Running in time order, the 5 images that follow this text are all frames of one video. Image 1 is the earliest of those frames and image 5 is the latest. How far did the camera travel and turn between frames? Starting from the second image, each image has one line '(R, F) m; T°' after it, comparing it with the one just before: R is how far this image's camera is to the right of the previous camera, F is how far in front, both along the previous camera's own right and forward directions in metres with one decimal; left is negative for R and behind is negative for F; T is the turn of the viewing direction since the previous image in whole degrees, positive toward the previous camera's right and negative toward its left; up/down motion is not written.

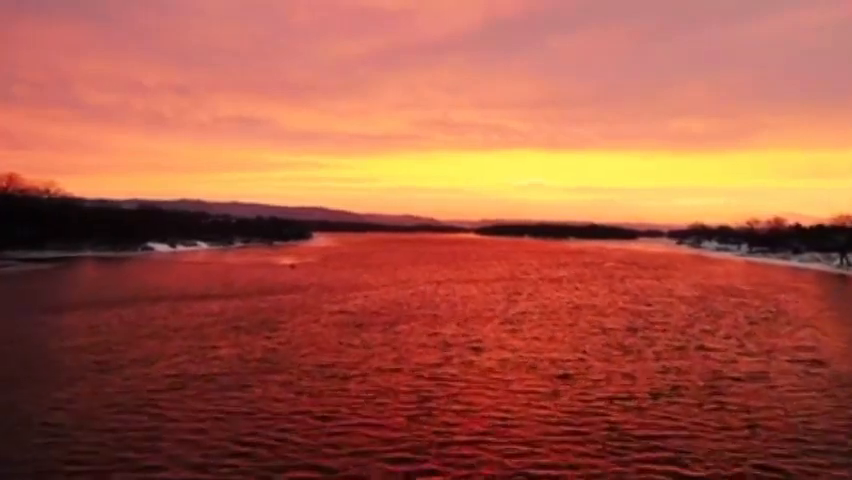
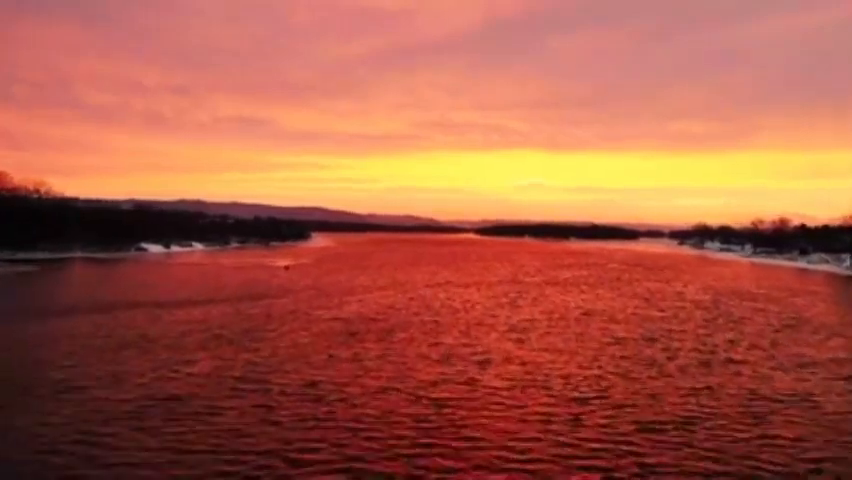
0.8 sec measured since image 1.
(0.0, +2.6) m; 0°
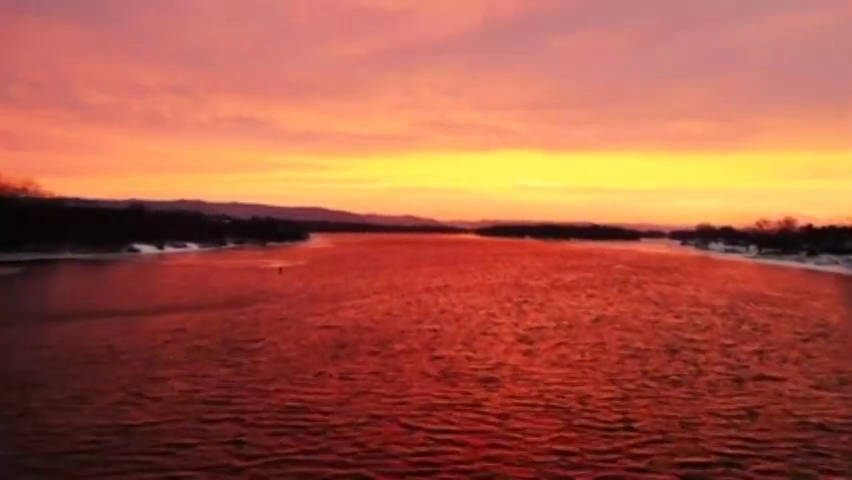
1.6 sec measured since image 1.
(0.0, +2.9) m; 0°
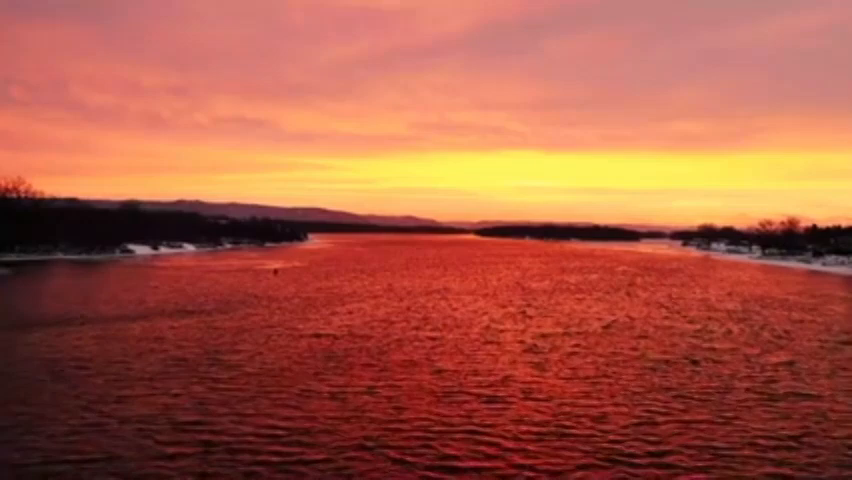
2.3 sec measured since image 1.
(0.0, +2.2) m; 0°
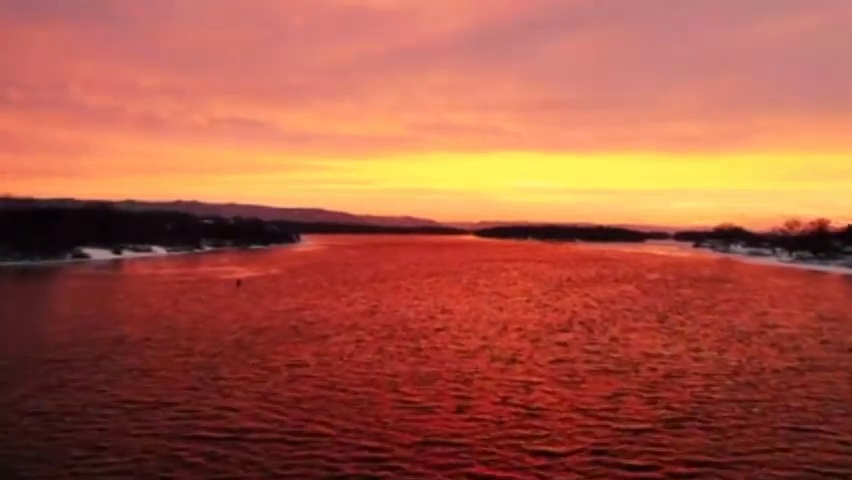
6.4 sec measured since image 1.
(+0.1, +14.6) m; 0°
